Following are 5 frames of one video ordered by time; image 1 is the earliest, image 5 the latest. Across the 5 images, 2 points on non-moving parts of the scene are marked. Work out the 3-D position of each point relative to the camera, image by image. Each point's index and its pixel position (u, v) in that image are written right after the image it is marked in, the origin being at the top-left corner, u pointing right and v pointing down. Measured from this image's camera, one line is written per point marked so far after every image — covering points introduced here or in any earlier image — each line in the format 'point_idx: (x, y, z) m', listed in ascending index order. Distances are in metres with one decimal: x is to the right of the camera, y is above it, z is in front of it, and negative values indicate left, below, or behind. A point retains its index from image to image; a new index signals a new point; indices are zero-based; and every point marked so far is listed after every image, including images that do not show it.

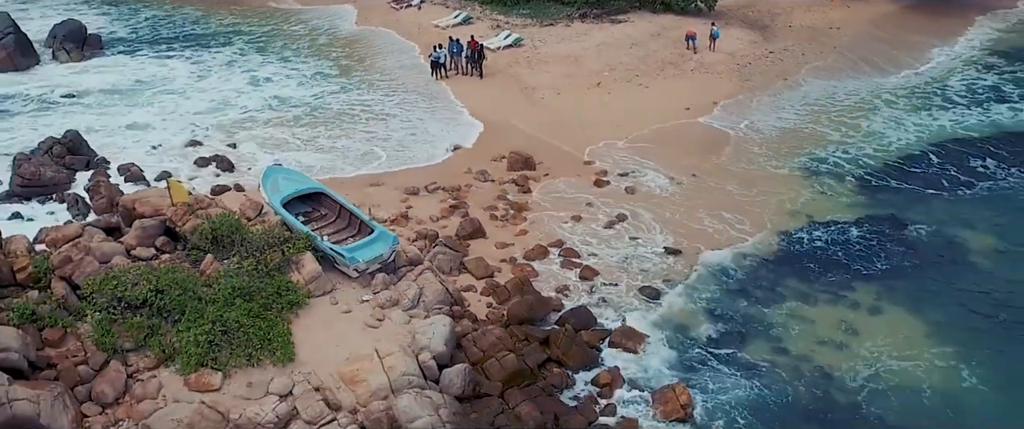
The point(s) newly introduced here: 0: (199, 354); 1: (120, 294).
0: (-6.2, -2.8, +14.8) m
1: (-8.4, -1.7, +16.1) m
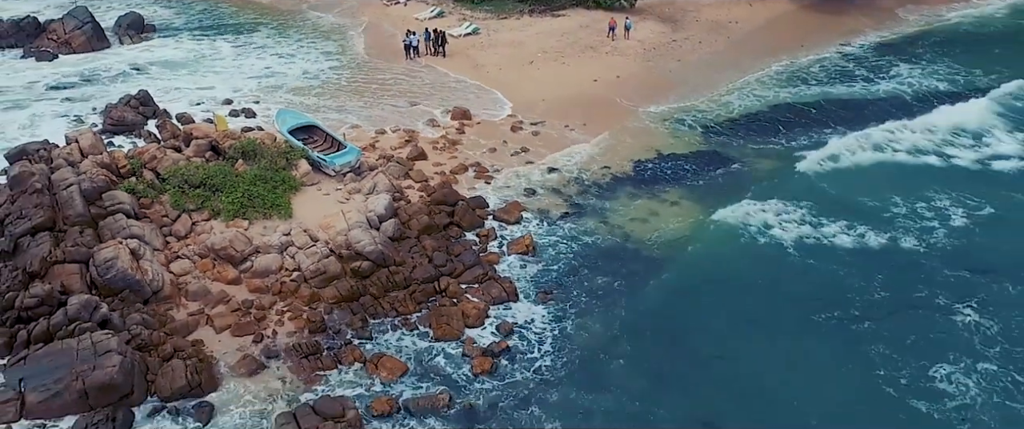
0: (-9.1, +0.1, +24.6) m
1: (-11.3, +1.2, +26.0) m
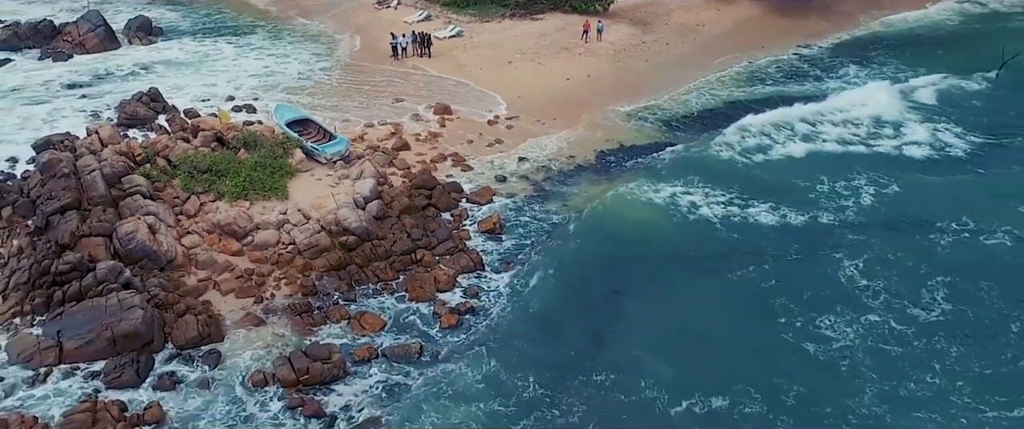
0: (-10.3, +0.8, +28.0) m
1: (-12.5, +1.9, +29.4) m
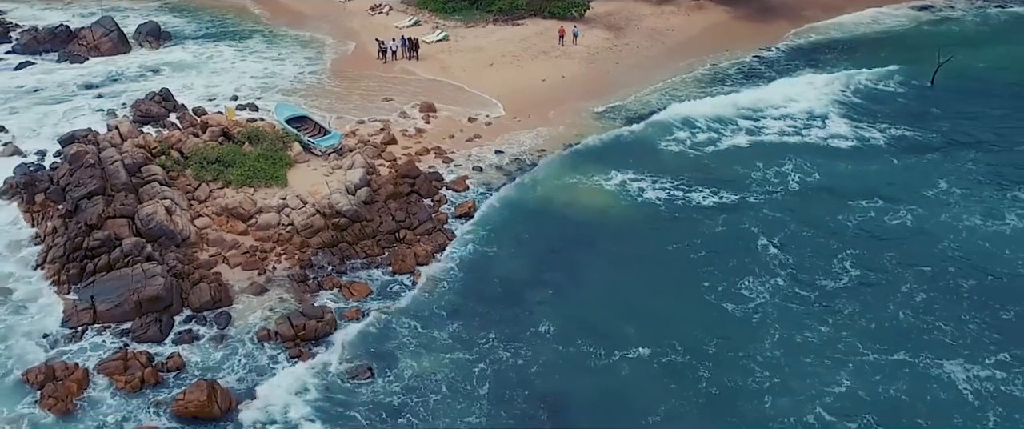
0: (-11.4, +1.4, +31.8) m
1: (-13.6, +2.5, +33.2) m
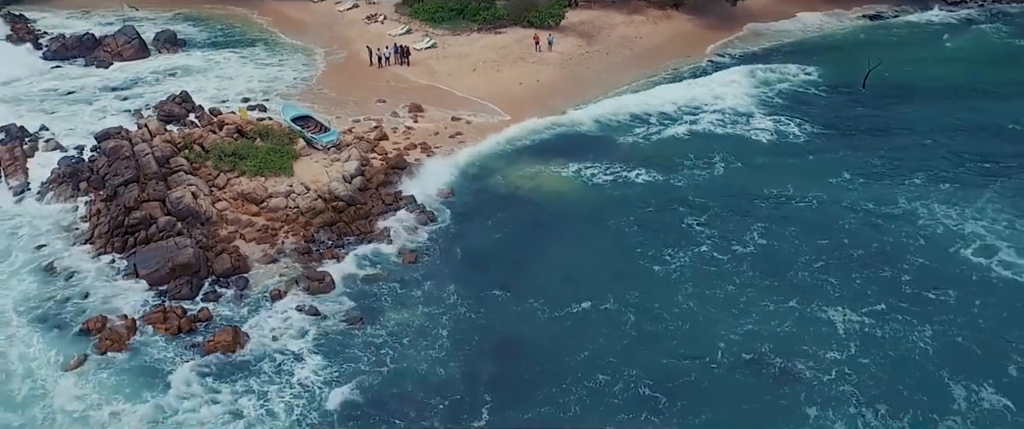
0: (-12.8, +2.2, +37.4) m
1: (-15.0, +3.3, +38.7) m
